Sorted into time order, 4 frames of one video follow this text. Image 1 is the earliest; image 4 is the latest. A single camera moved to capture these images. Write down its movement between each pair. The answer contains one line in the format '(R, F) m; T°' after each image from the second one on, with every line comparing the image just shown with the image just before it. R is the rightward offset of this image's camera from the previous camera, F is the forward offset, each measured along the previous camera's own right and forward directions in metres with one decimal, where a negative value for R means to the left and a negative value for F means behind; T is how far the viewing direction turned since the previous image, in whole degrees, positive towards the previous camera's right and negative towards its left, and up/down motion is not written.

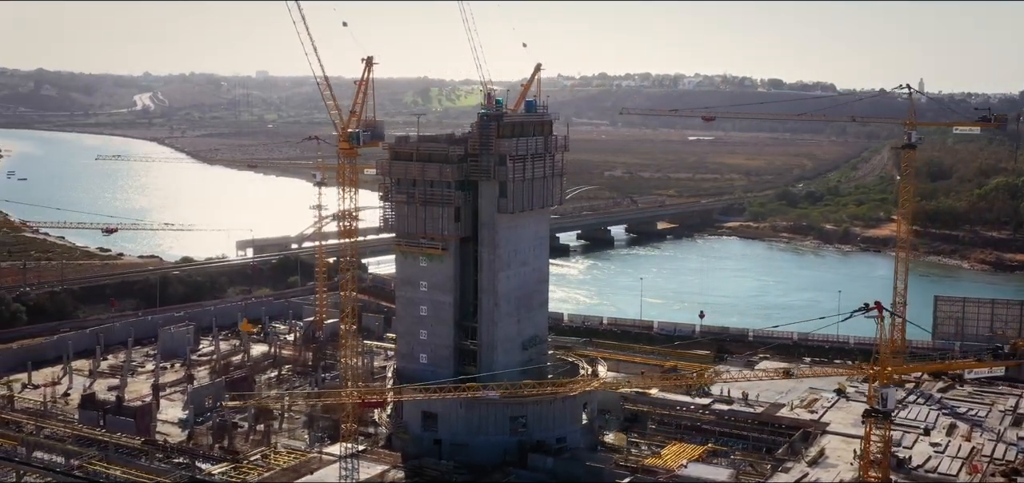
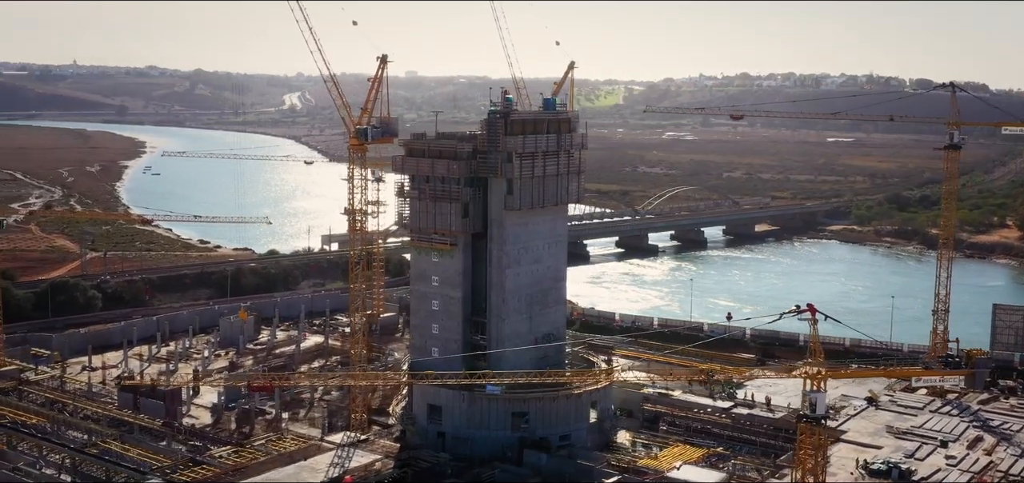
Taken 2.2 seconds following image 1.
(+2.5, +0.1) m; -7°
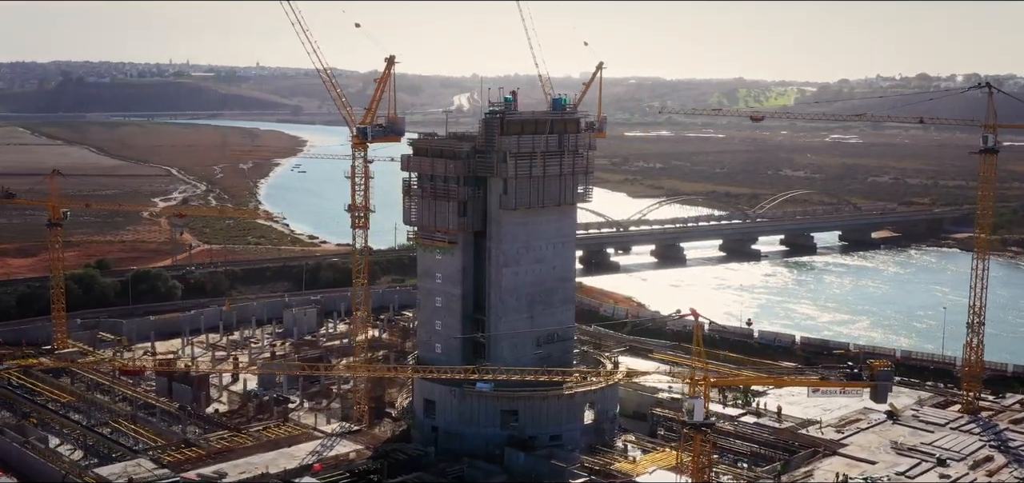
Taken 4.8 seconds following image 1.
(+3.3, +0.1) m; -9°
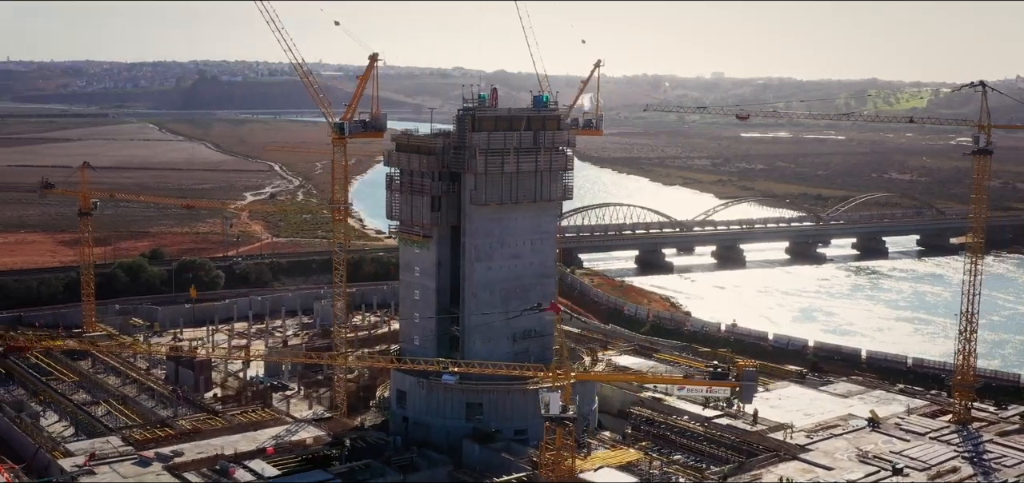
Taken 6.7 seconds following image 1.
(+3.0, 0.0) m; -7°
